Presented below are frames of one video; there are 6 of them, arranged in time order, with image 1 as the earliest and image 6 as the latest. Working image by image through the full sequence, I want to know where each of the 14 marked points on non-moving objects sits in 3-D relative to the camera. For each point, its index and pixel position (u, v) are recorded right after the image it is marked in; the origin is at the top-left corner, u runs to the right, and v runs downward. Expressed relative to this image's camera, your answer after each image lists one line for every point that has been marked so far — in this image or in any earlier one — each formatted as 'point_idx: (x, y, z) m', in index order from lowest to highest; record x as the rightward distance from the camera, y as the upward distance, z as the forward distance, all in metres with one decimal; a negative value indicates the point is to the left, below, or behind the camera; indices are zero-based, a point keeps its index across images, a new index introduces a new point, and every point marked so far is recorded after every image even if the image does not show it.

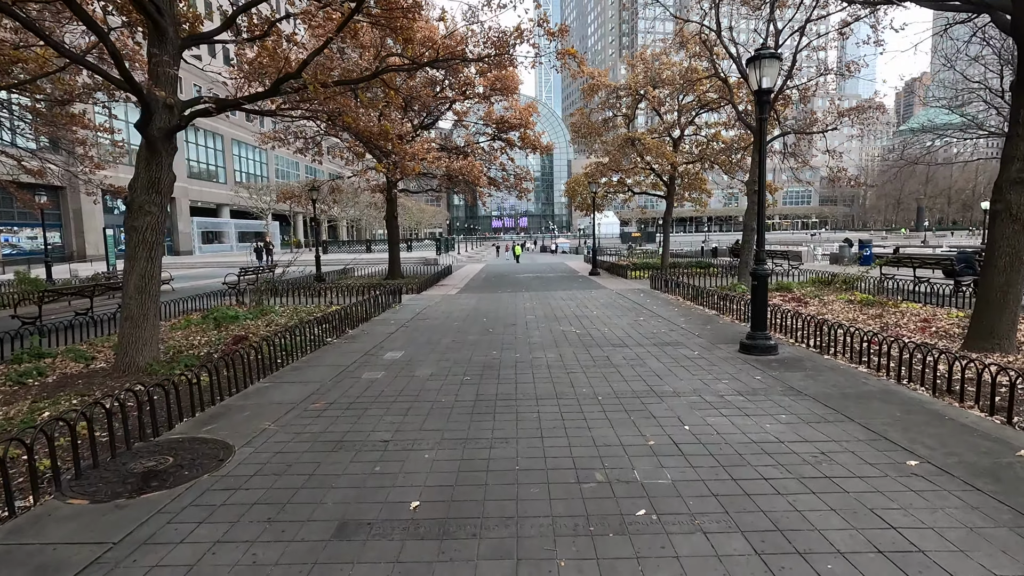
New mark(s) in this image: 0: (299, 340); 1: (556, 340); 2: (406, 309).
0: (-3.4, -0.9, +8.5) m
1: (+0.7, -0.8, +8.1) m
2: (-2.4, -0.5, +12.4) m
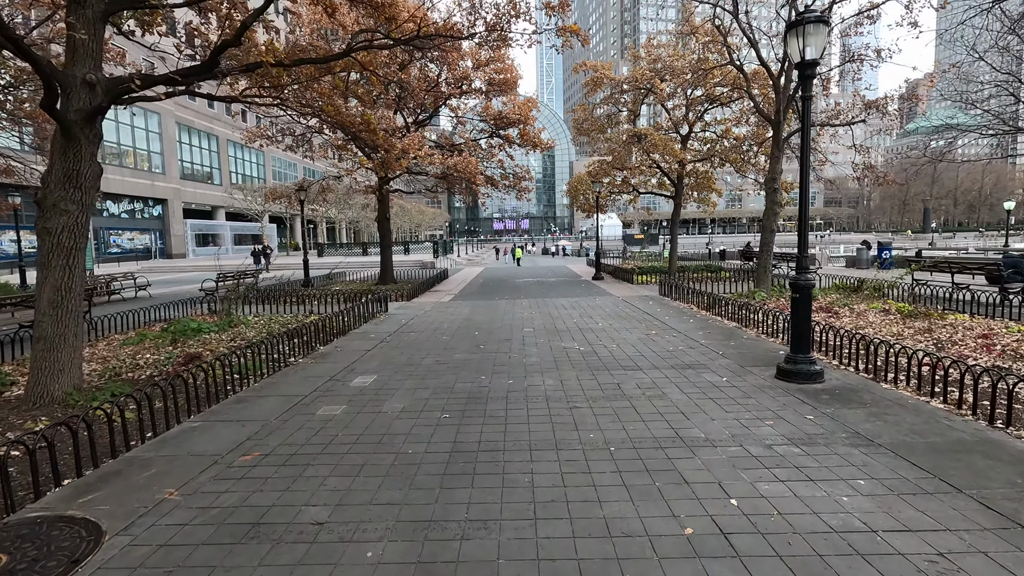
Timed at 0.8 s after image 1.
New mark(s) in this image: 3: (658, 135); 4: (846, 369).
0: (-3.5, -1.0, +7.4) m
1: (+0.6, -0.9, +6.9) m
2: (-2.5, -0.7, +11.2) m
3: (+5.4, +5.7, +19.6) m
4: (+3.7, -0.9, +6.0) m
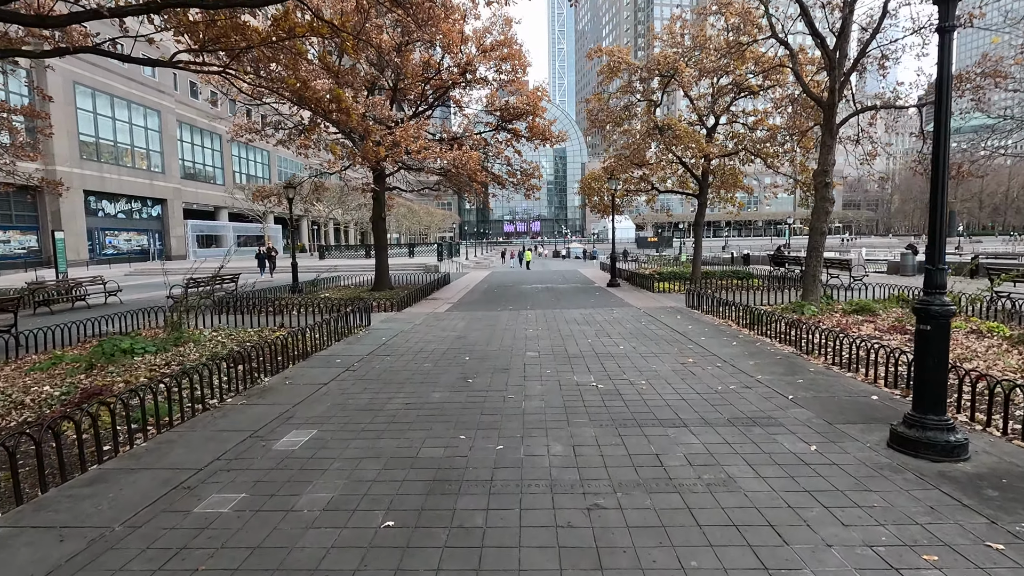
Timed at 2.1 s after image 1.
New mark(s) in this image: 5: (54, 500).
0: (-3.5, -1.2, +5.6) m
1: (+0.5, -1.1, +5.1) m
2: (-2.5, -0.9, +9.4) m
3: (+5.6, +5.4, +17.7) m
4: (+3.7, -1.1, +4.1) m
5: (-2.9, -1.3, +3.4) m
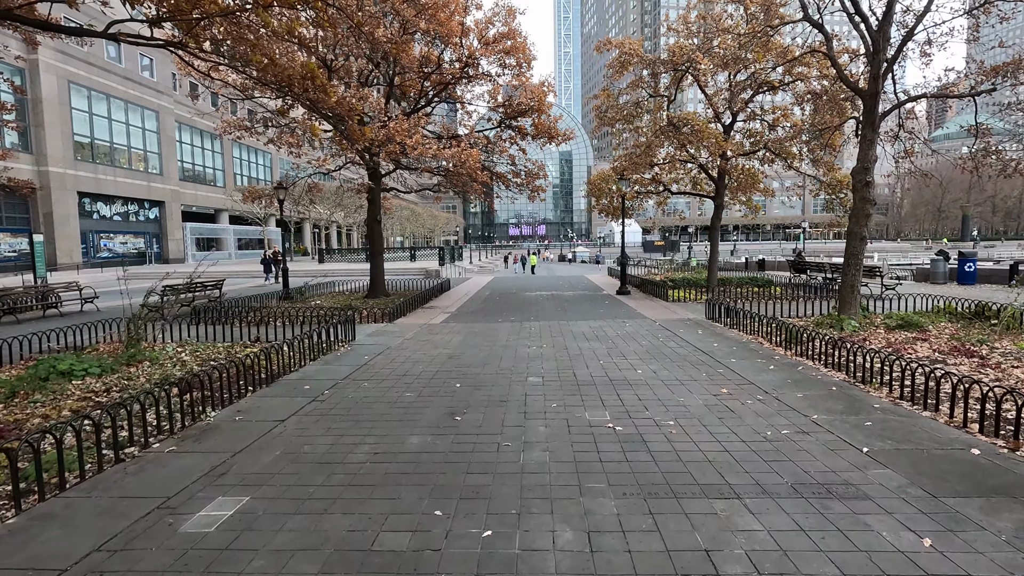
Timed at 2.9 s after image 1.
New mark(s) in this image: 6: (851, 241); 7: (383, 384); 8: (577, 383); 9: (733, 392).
0: (-3.6, -1.3, +4.5) m
1: (+0.5, -1.3, +3.9) m
2: (-2.5, -1.0, +8.3) m
3: (+5.7, +5.1, +16.5) m
4: (+3.6, -1.3, +2.9) m
5: (-3.0, -1.5, +2.3) m
6: (+6.2, +0.9, +9.8) m
7: (-1.6, -1.2, +6.5) m
8: (+0.8, -1.1, +6.3) m
9: (+2.4, -1.1, +5.8) m
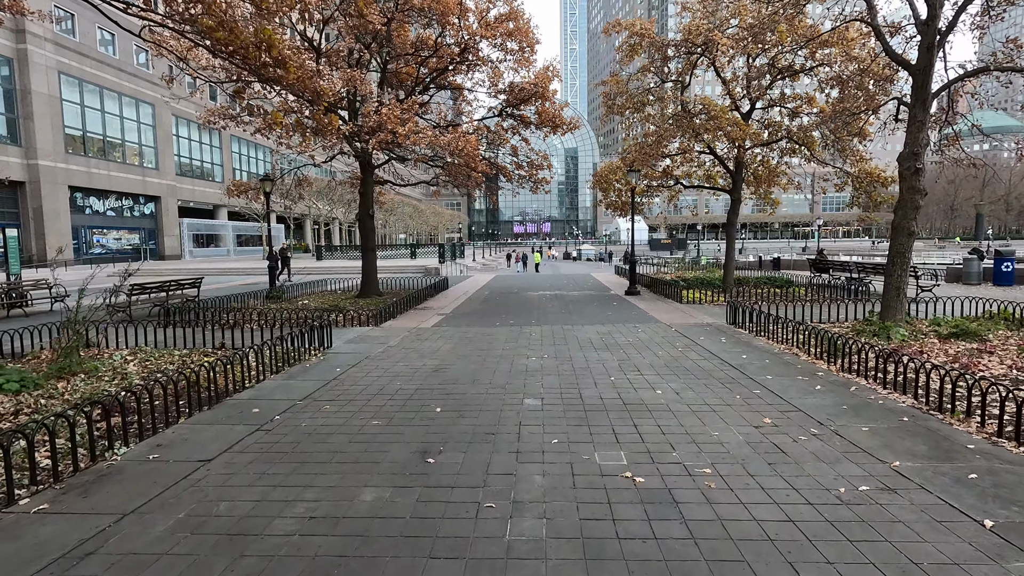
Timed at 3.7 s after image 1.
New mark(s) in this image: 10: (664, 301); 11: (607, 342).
0: (-3.6, -1.4, +3.4) m
1: (+0.4, -1.3, +2.8) m
2: (-2.5, -1.0, +7.2) m
3: (+5.8, +5.1, +15.3) m
4: (+3.5, -1.3, +1.7) m
5: (-3.1, -1.5, +1.2) m
6: (+6.2, +0.8, +8.6) m
7: (-1.7, -1.2, +5.4) m
8: (+0.7, -1.2, +5.2) m
9: (+2.3, -1.2, +4.7) m
10: (+4.1, -0.4, +14.5) m
11: (+1.5, -0.9, +8.6) m
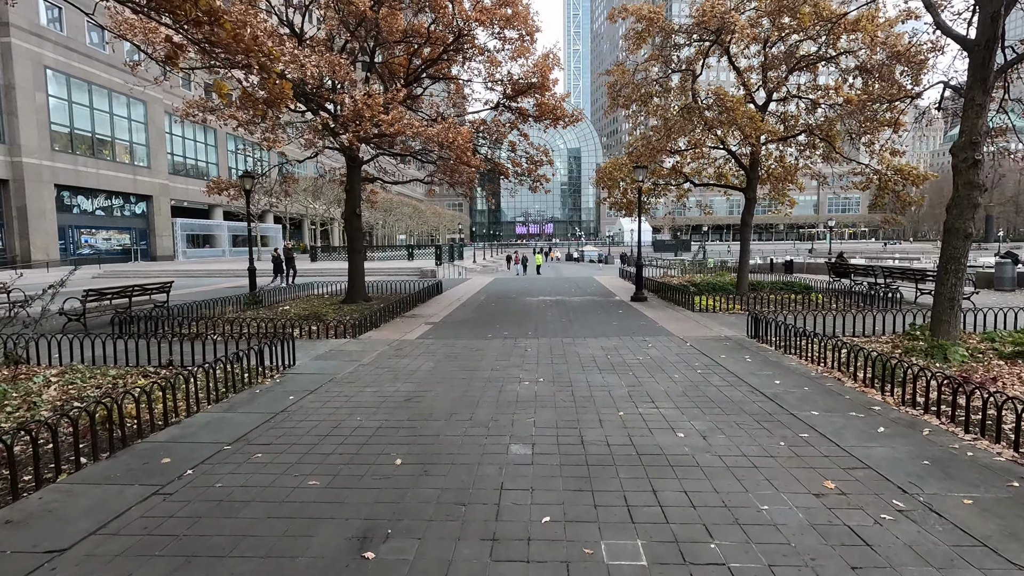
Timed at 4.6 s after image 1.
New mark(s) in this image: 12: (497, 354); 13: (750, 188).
0: (-3.8, -1.5, +2.3) m
1: (+0.2, -1.5, +1.6) m
2: (-2.7, -1.2, +6.1) m
3: (+5.7, +5.0, +14.1) m
4: (+3.3, -1.5, +0.6) m
5: (-3.2, -1.6, 0.0) m
6: (+6.0, +0.7, +7.4) m
7: (-1.8, -1.3, +4.3) m
8: (+0.6, -1.3, +4.0) m
9: (+2.2, -1.3, +3.5) m
10: (+4.0, -0.5, +13.4) m
11: (+1.4, -1.0, +7.4) m
12: (-0.2, -1.0, +8.2) m
13: (+6.9, +2.9, +15.7) m
